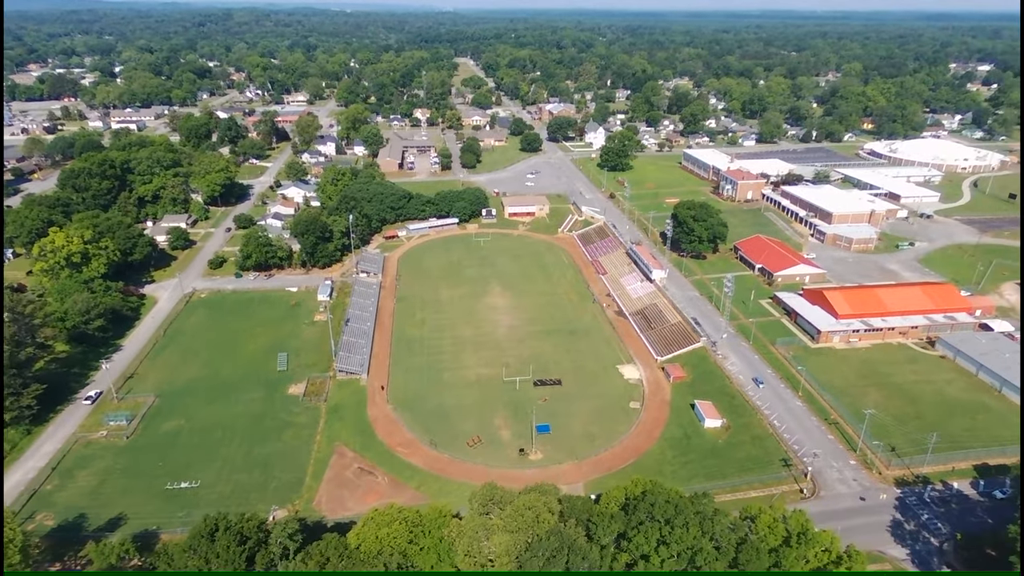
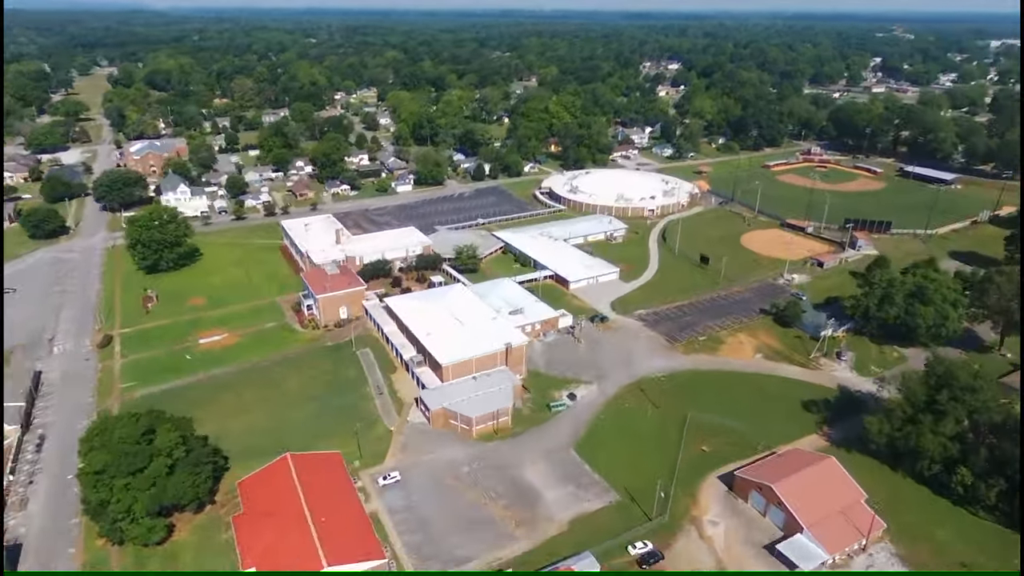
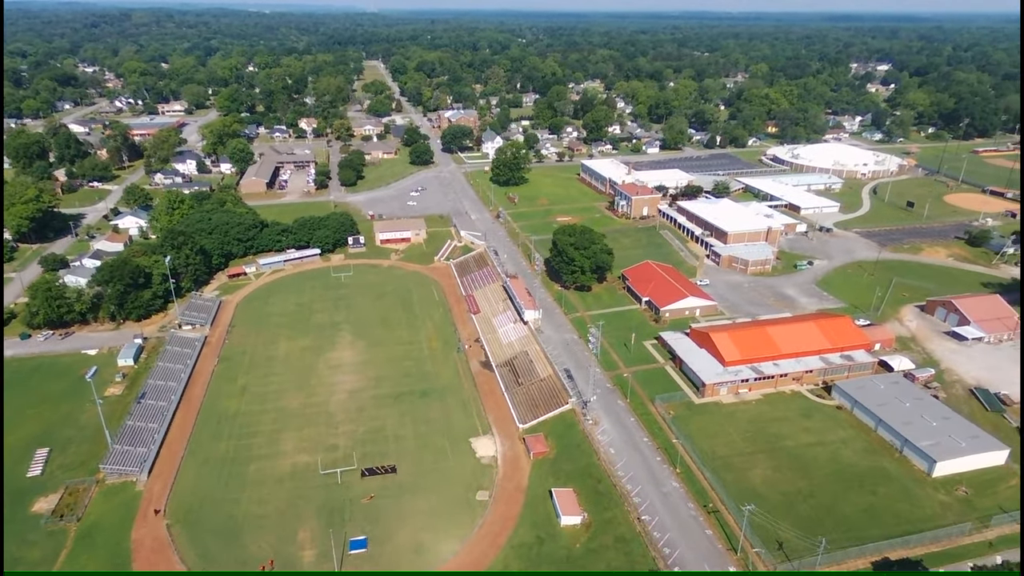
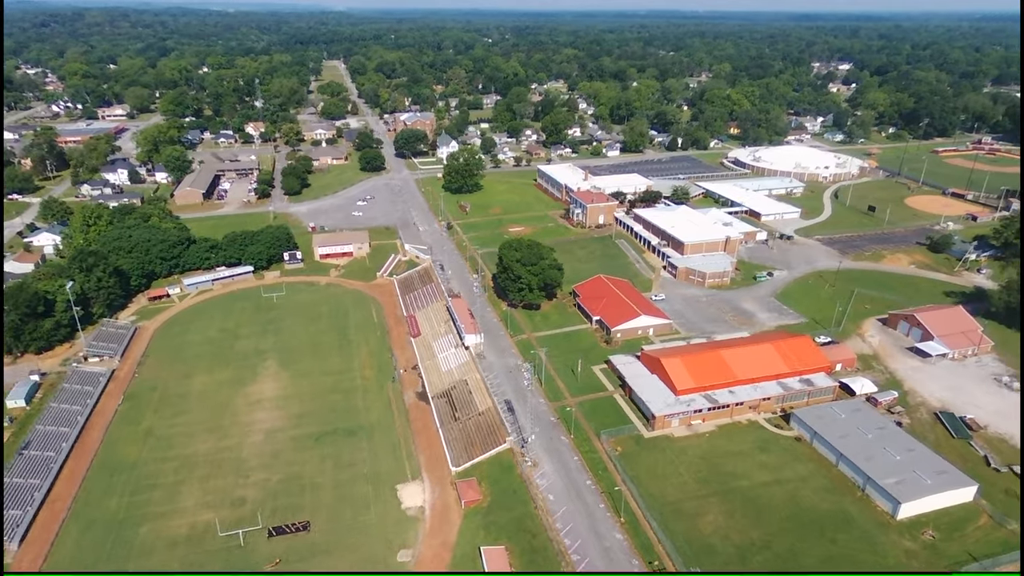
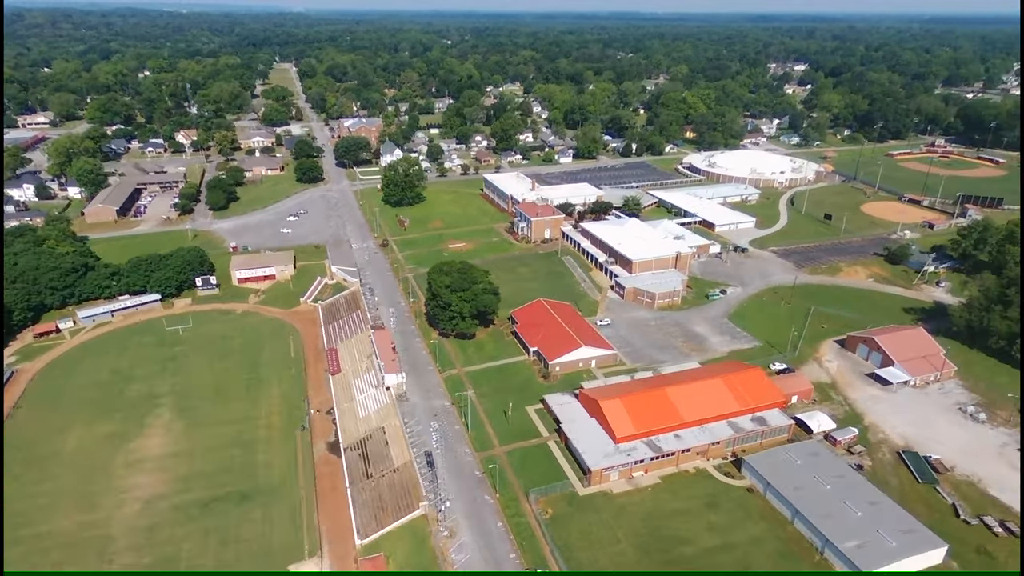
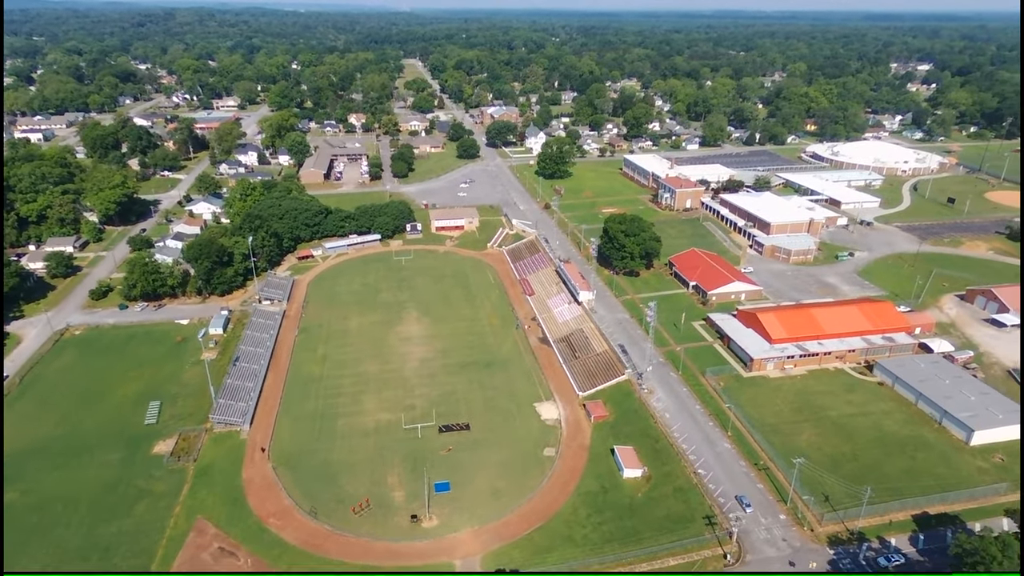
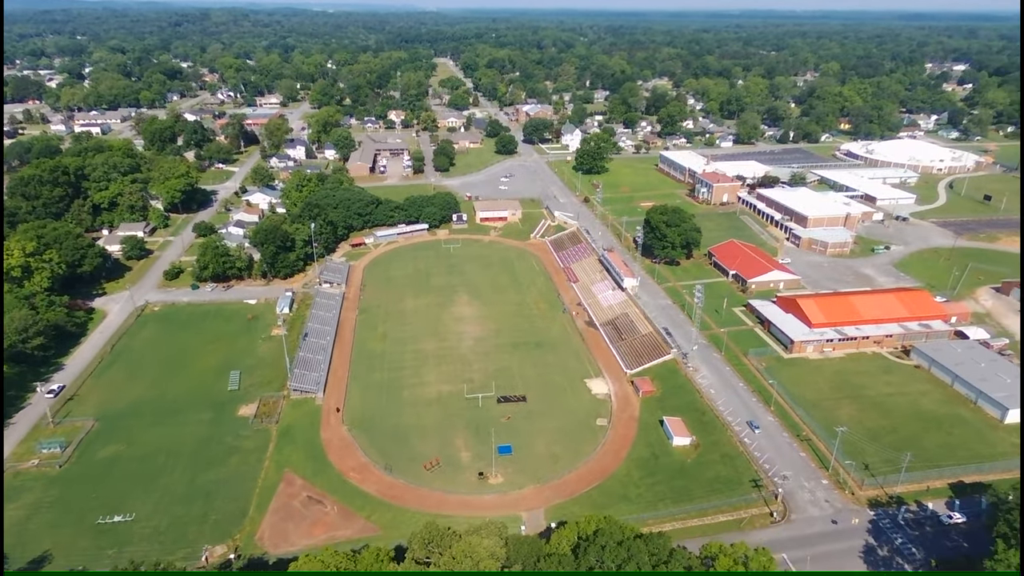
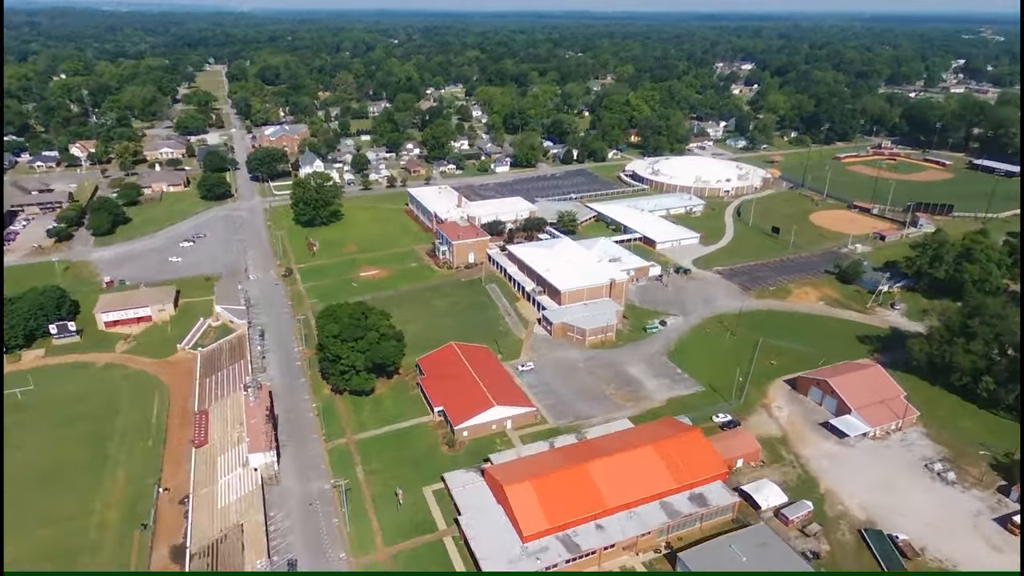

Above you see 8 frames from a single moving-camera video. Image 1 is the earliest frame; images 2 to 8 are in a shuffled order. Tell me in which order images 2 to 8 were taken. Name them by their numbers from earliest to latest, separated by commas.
7, 6, 3, 4, 5, 8, 2
